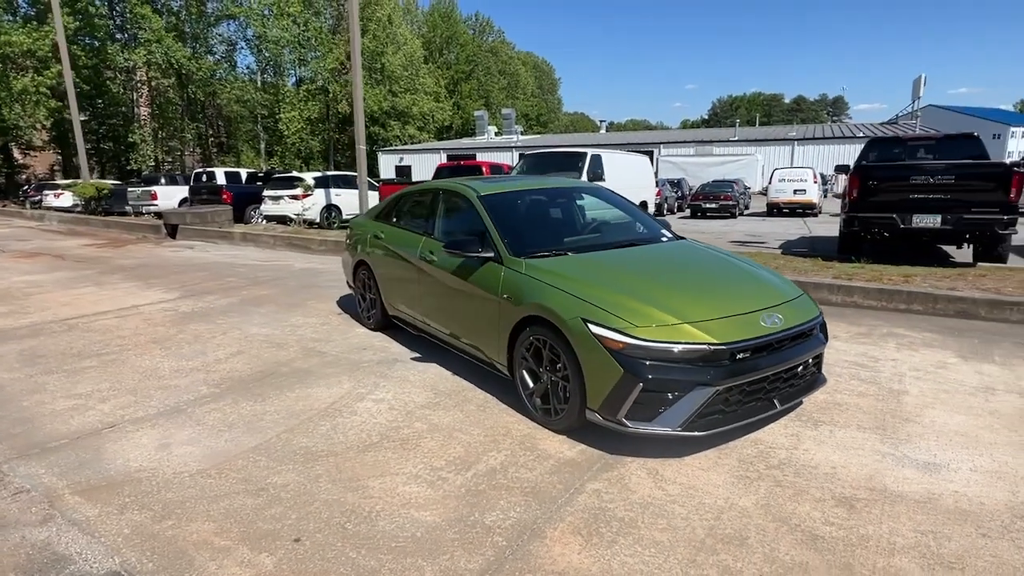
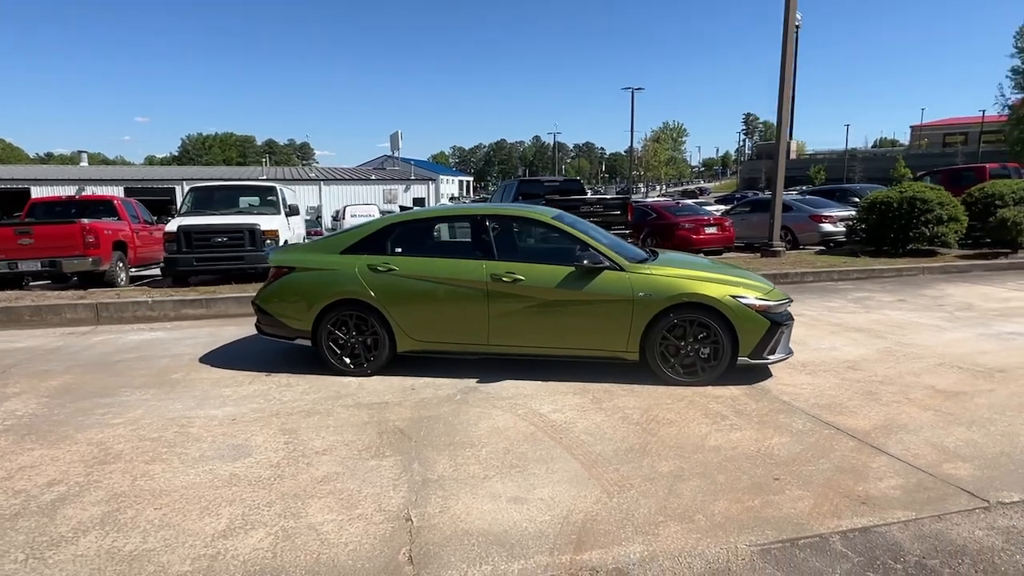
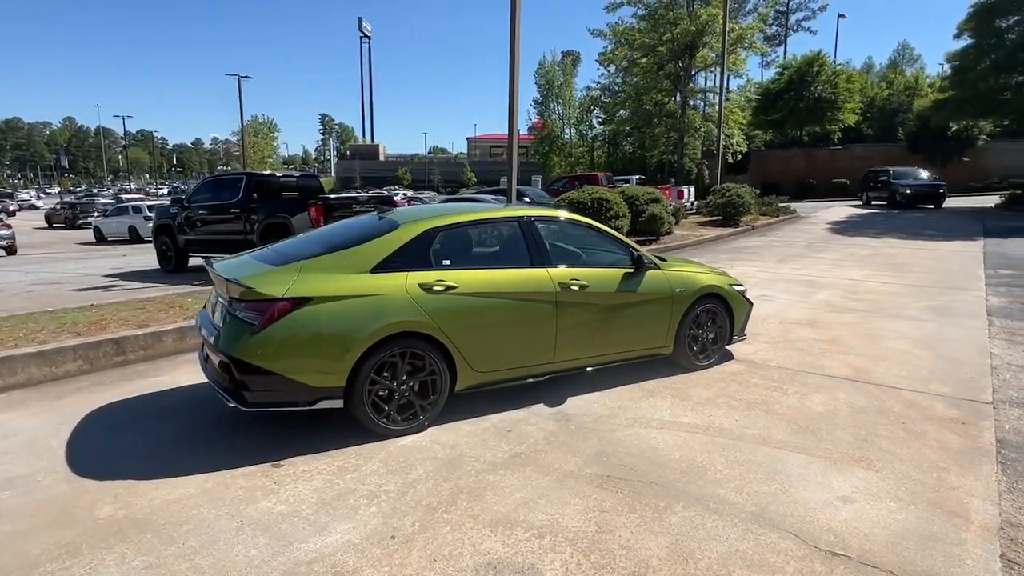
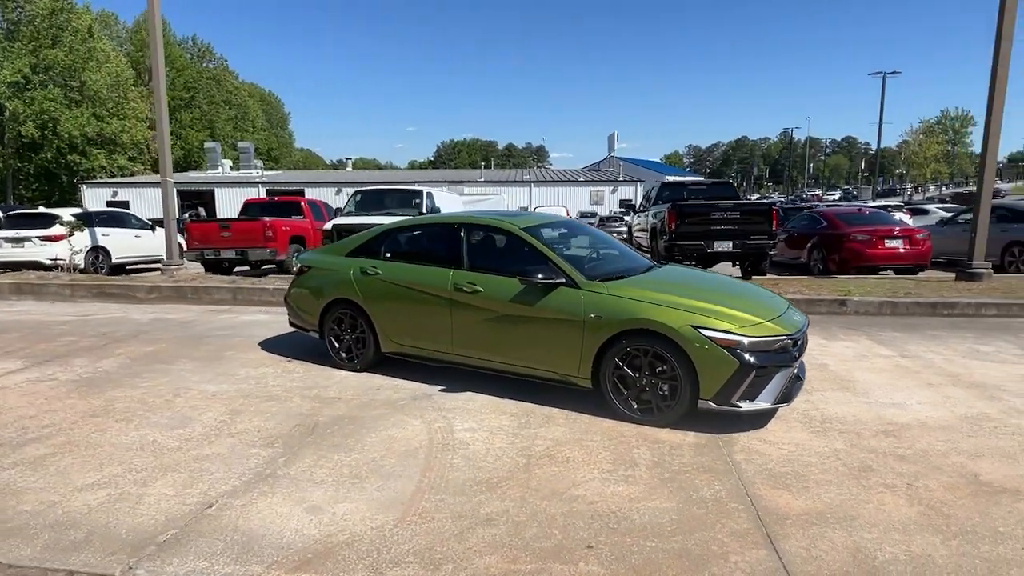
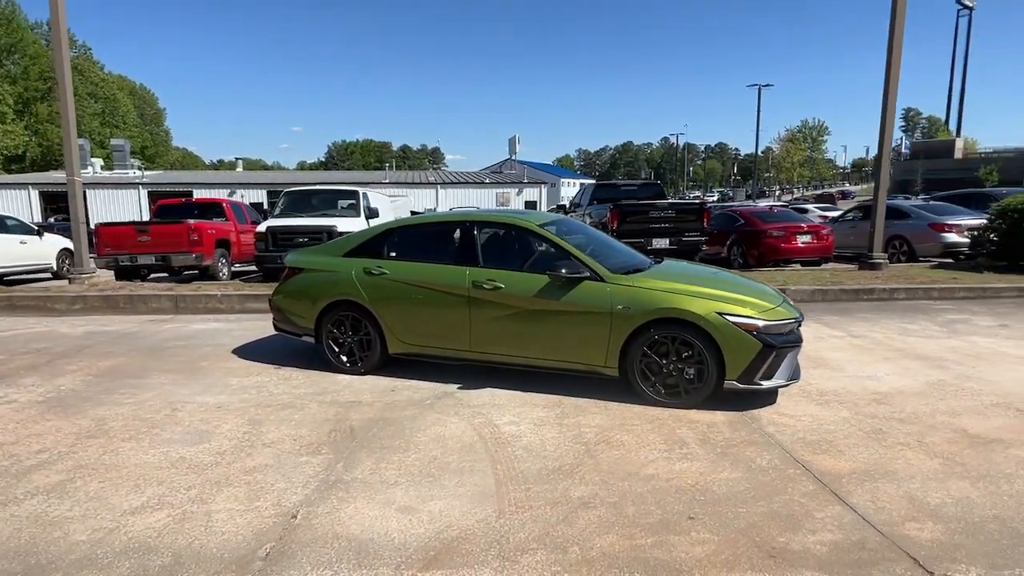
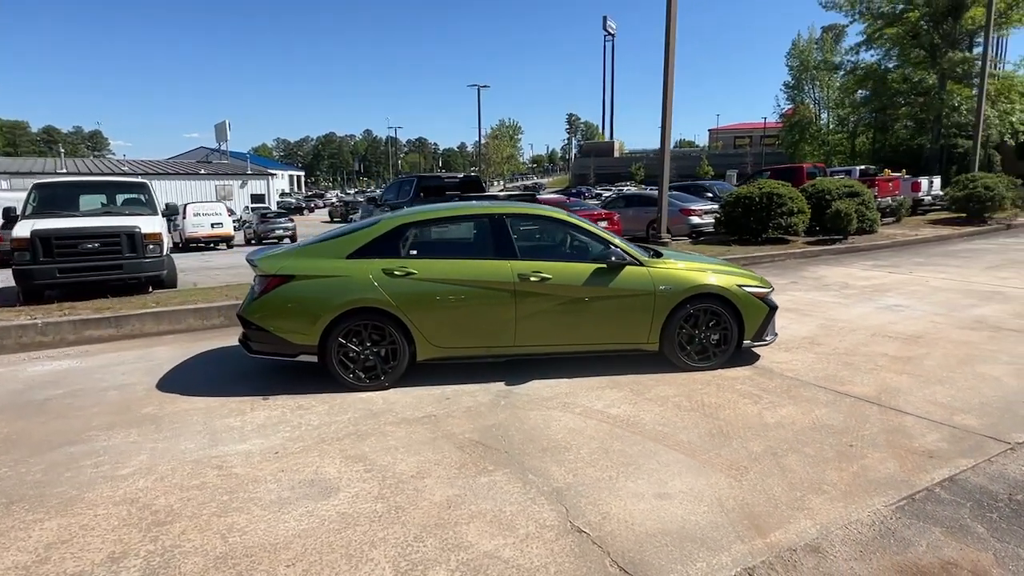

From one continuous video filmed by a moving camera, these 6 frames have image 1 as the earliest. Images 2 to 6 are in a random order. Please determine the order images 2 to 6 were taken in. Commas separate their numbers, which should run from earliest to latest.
4, 5, 2, 6, 3
